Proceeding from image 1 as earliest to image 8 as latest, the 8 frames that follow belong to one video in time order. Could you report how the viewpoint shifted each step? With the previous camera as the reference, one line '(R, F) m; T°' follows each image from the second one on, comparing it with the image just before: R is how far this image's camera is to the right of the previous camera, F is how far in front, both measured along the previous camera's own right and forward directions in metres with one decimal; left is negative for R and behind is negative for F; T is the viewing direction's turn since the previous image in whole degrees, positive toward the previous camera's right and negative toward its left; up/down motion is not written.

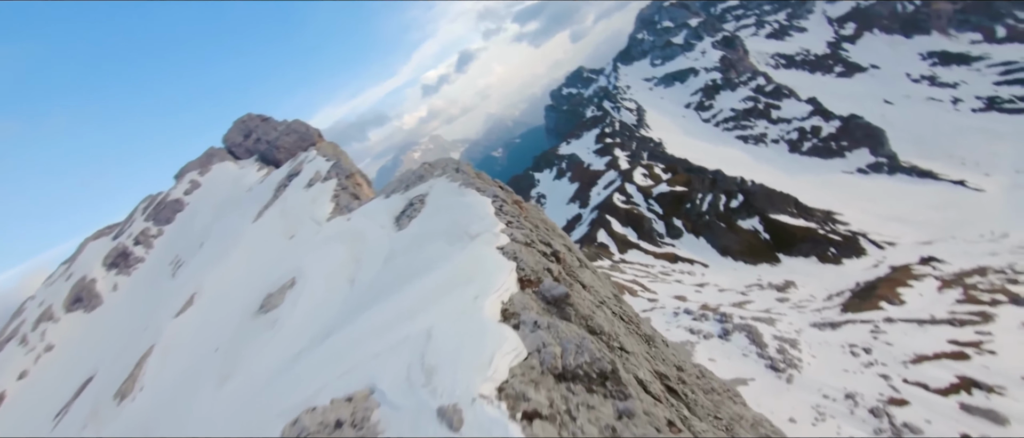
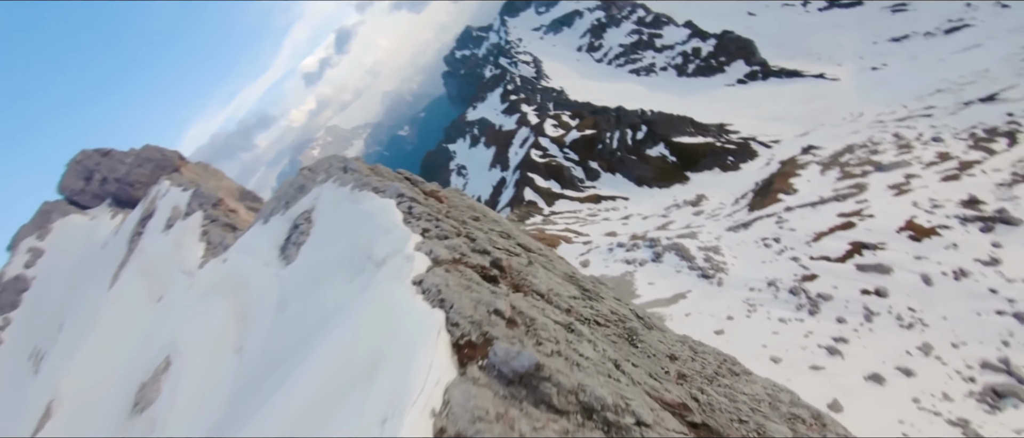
(0.0, +0.7) m; +9°
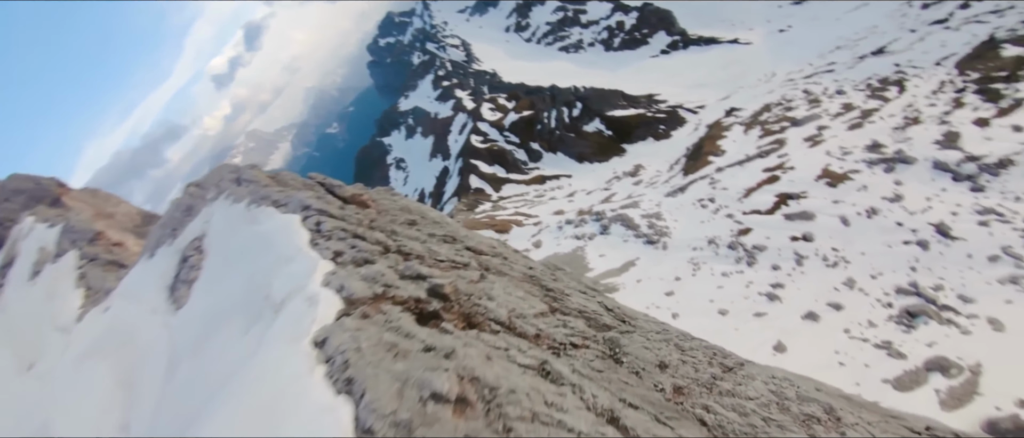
(0.0, +0.4) m; +7°
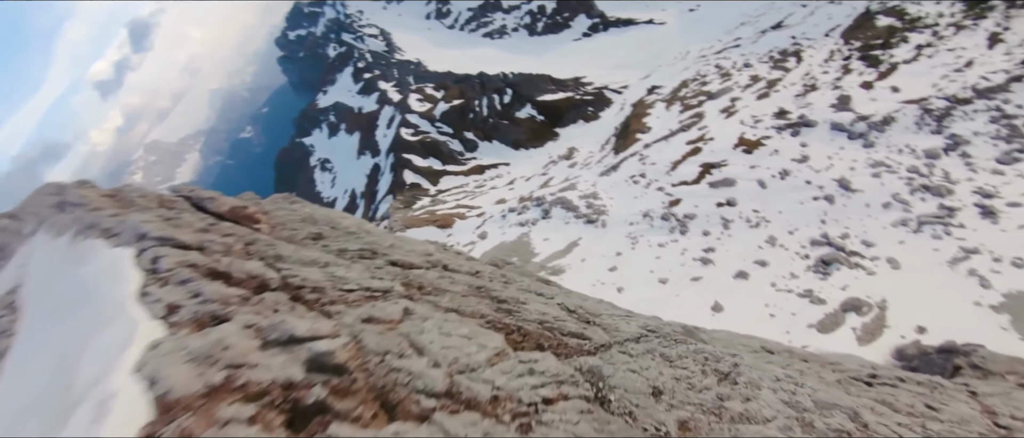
(0.0, +0.4) m; +8°
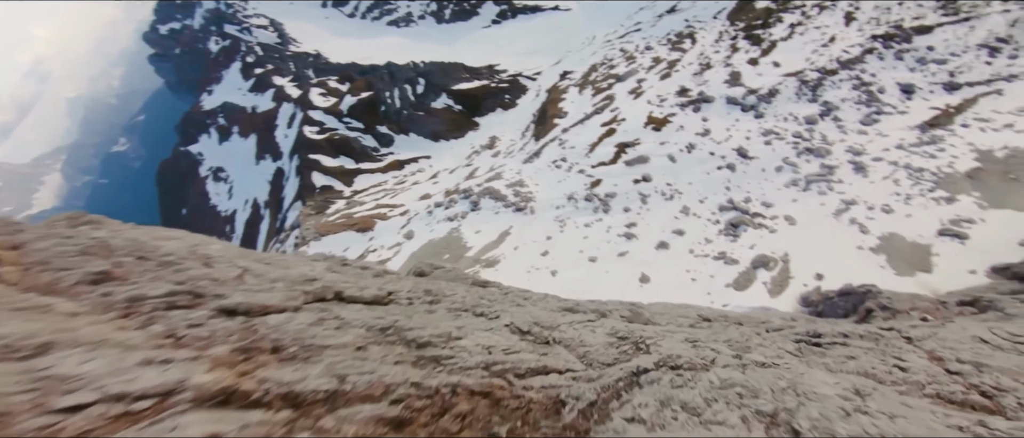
(0.0, +0.5) m; +10°
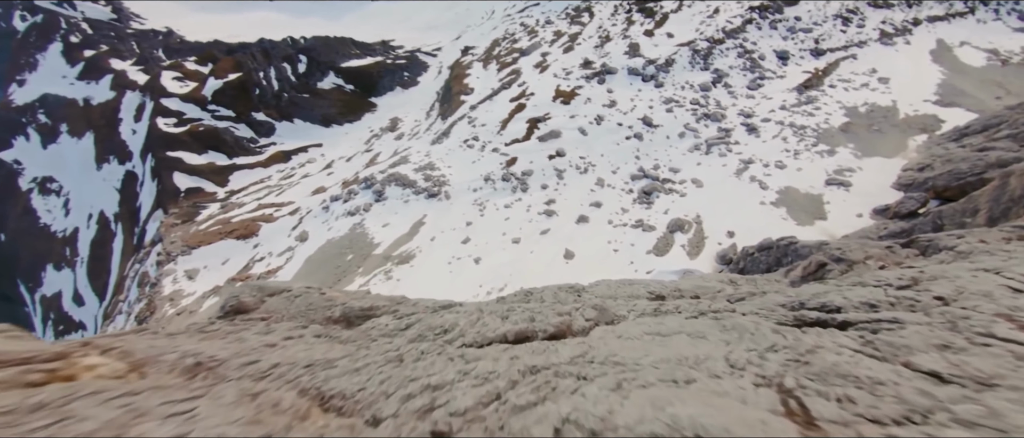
(+0.1, +1.3) m; +11°
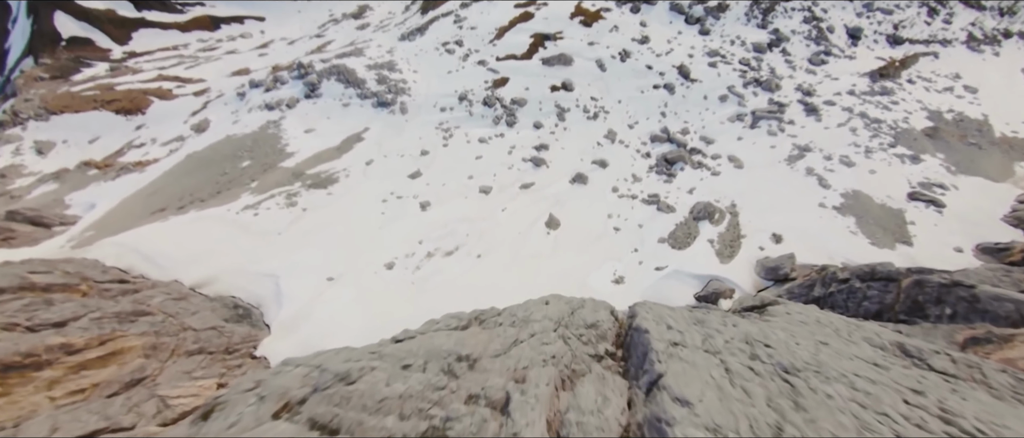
(+0.2, +4.0) m; +4°
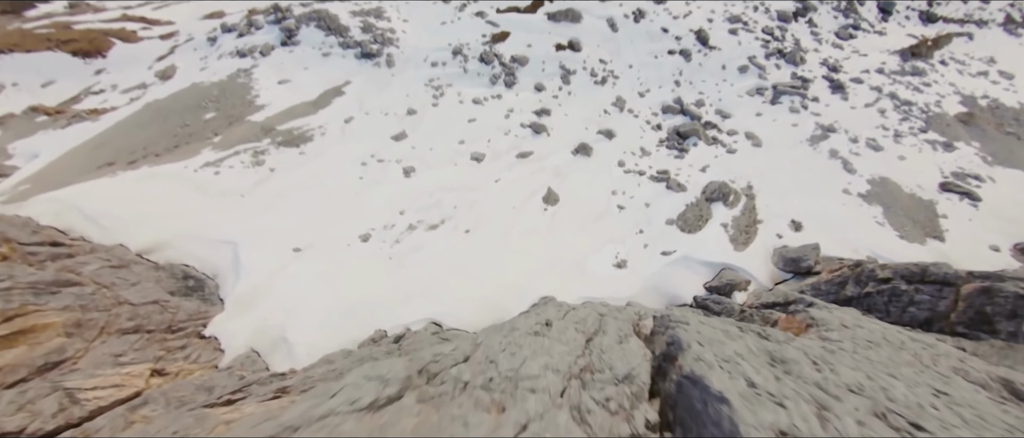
(0.0, +0.9) m; +1°
